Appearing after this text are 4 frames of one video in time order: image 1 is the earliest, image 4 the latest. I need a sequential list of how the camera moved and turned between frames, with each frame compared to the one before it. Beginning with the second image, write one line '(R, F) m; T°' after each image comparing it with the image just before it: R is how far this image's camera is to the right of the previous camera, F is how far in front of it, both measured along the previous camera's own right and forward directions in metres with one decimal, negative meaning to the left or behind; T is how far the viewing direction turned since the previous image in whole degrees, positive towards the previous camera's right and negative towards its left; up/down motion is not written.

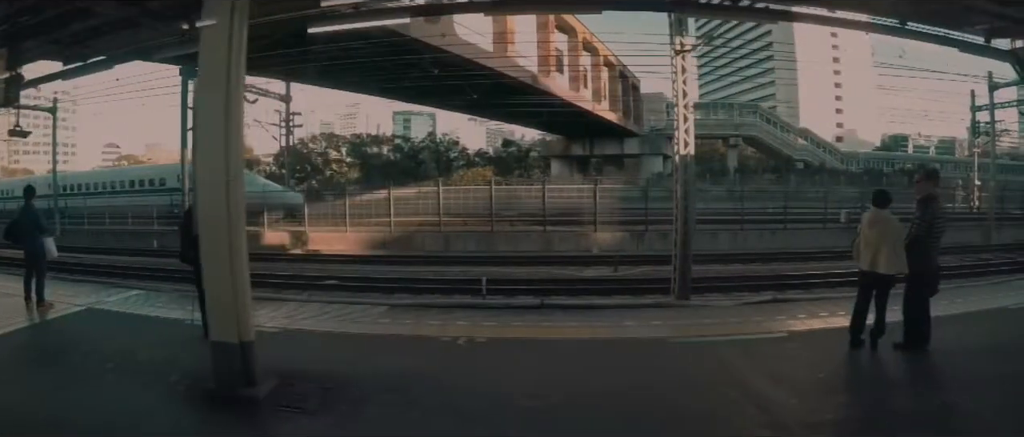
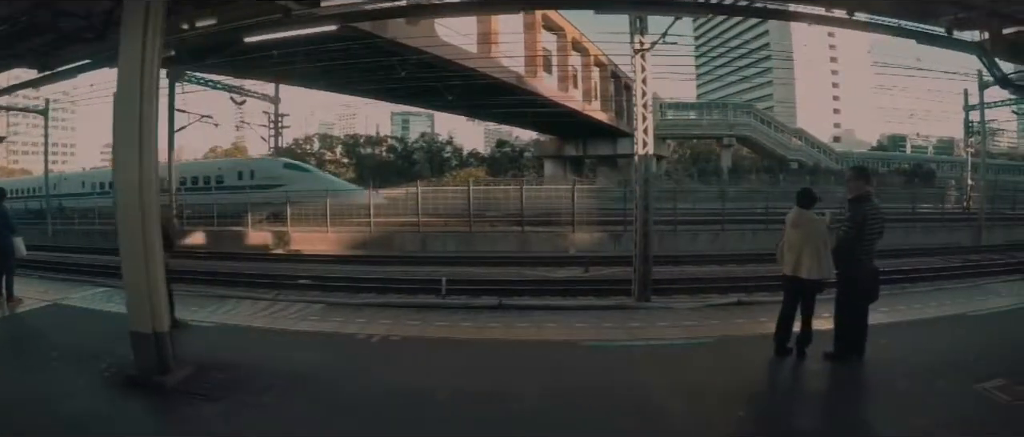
(+0.7, 0.0) m; -1°
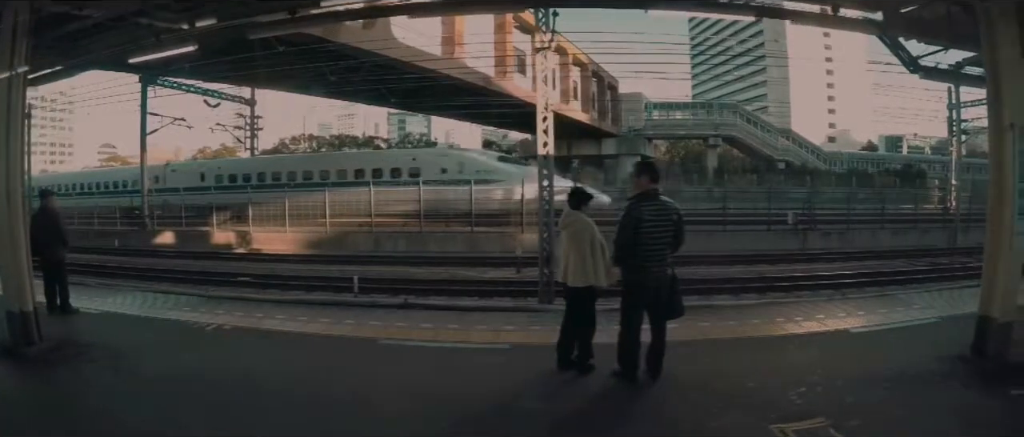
(+1.8, 0.0) m; -2°
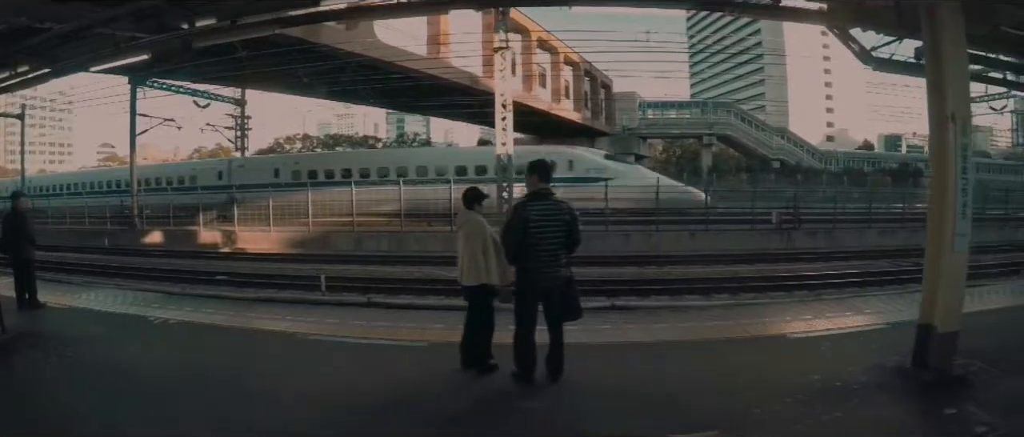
(+0.7, 0.0) m; -1°
